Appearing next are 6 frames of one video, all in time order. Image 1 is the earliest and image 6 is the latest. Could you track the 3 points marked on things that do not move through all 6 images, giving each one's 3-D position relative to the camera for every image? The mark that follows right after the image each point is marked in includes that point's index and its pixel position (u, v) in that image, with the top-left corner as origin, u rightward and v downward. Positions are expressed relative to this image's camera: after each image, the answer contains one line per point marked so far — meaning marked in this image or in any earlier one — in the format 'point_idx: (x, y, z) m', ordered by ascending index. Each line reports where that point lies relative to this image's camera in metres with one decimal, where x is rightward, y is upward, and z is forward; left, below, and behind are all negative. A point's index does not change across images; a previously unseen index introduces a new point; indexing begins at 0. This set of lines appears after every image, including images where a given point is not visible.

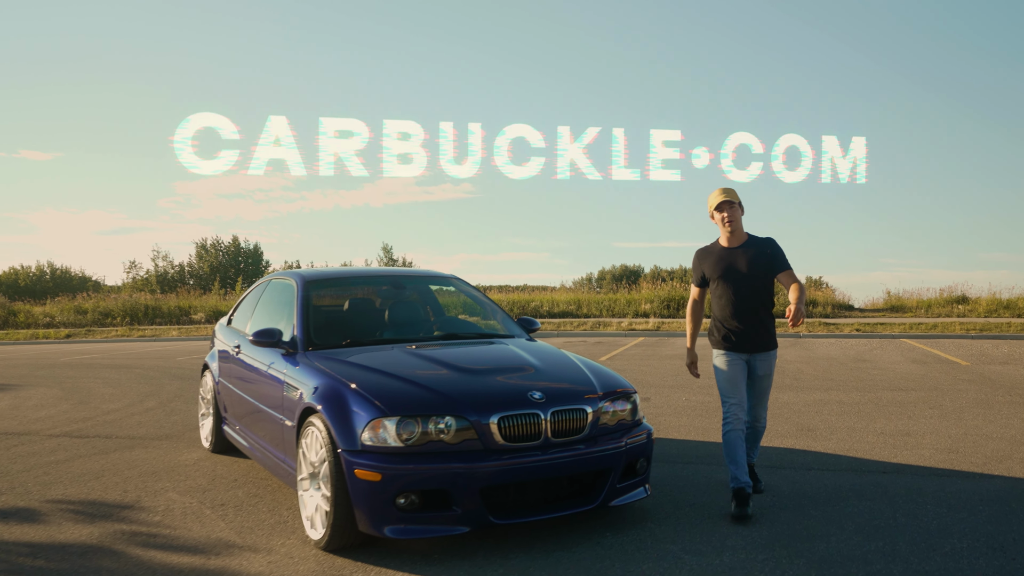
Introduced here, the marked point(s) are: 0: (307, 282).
0: (-1.6, 0.0, +5.3) m
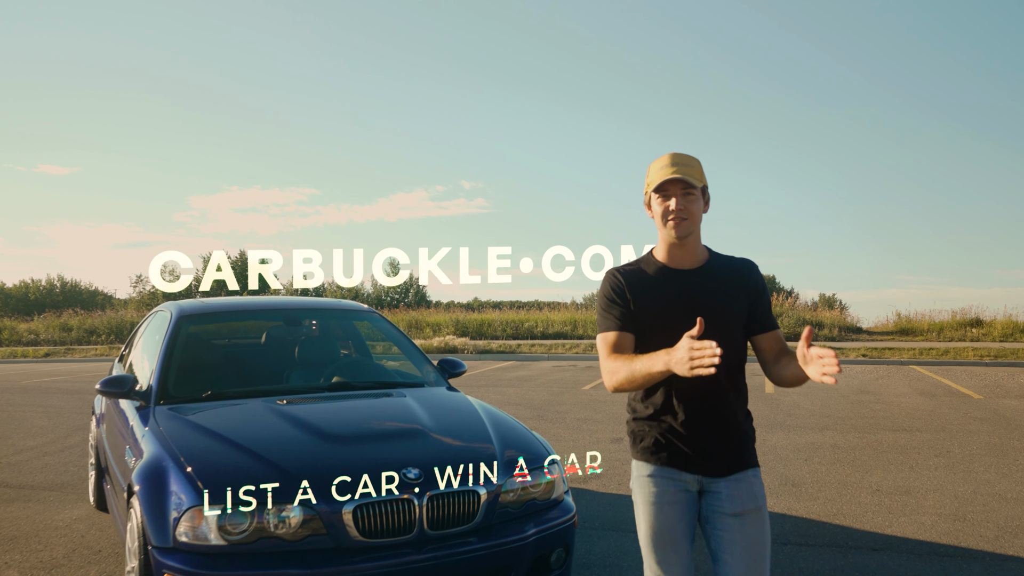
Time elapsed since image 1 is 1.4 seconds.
0: (-2.0, -0.2, +4.5) m
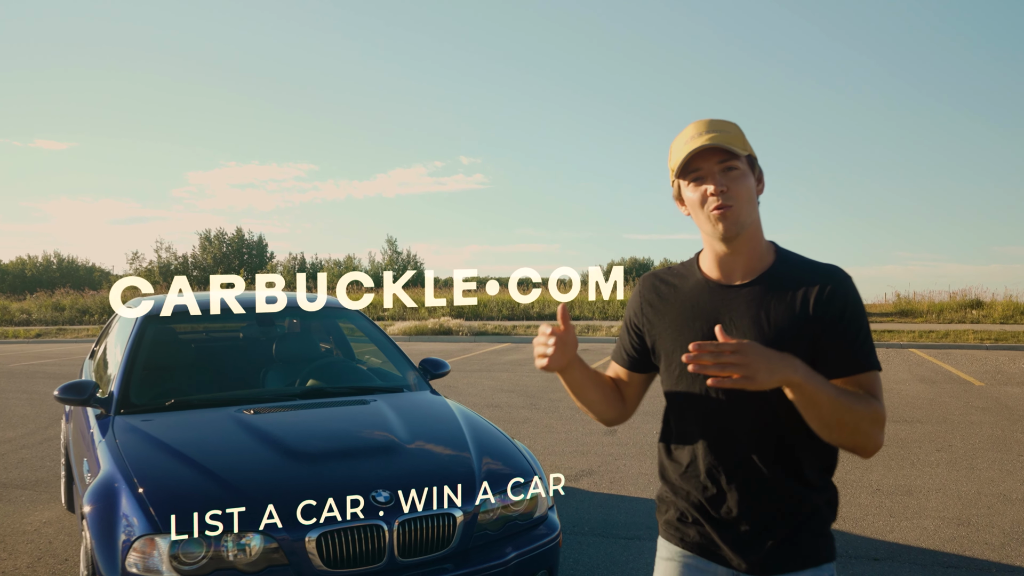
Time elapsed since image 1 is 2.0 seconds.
0: (-2.1, -0.2, +4.3) m
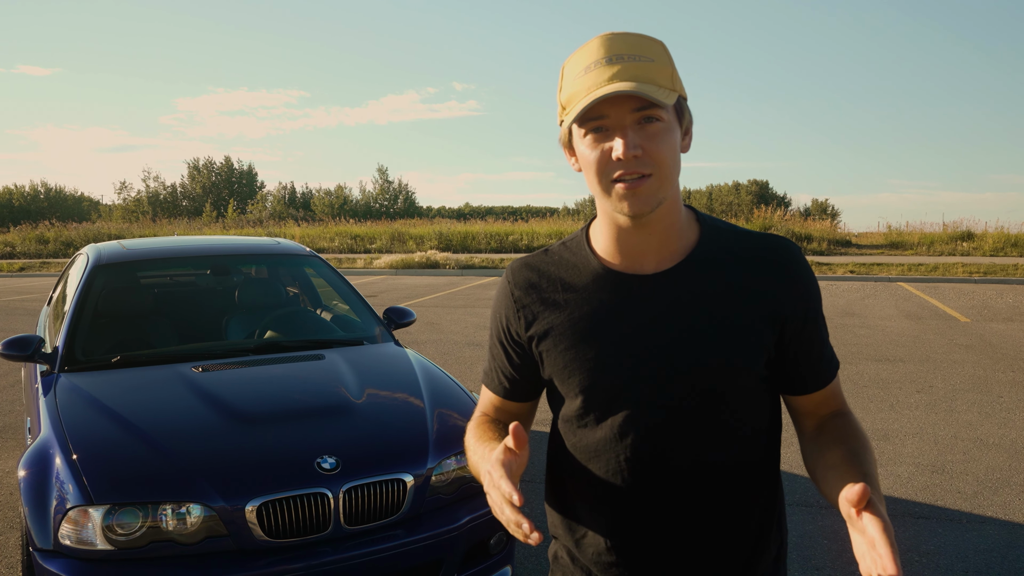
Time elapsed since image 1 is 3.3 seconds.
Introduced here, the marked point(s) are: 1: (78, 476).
0: (-2.3, +0.1, +4.1) m
1: (-1.4, -0.6, +2.4) m
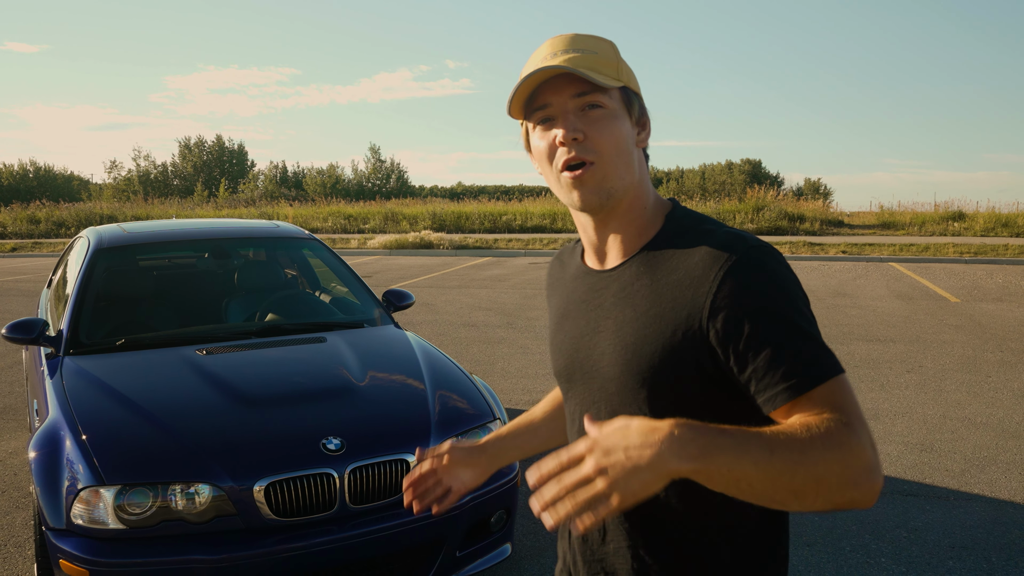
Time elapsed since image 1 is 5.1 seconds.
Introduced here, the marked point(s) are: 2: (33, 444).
0: (-2.3, +0.2, +4.1) m
1: (-1.4, -0.6, +2.5) m
2: (-1.7, -0.6, +2.7) m
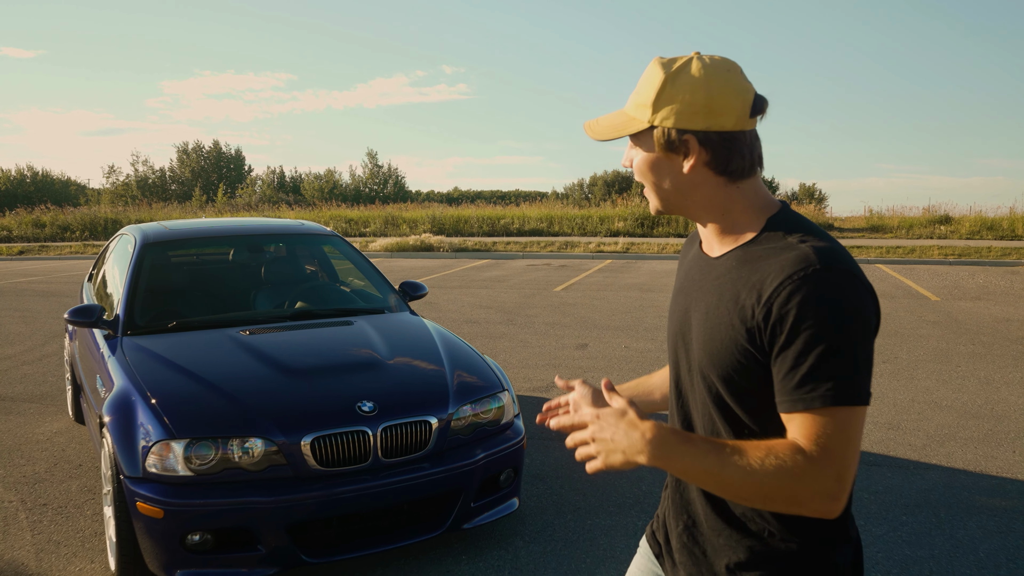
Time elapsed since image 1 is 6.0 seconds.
0: (-2.3, +0.3, +4.5) m
1: (-1.4, -0.5, +2.9) m
2: (-1.7, -0.5, +3.1) m
